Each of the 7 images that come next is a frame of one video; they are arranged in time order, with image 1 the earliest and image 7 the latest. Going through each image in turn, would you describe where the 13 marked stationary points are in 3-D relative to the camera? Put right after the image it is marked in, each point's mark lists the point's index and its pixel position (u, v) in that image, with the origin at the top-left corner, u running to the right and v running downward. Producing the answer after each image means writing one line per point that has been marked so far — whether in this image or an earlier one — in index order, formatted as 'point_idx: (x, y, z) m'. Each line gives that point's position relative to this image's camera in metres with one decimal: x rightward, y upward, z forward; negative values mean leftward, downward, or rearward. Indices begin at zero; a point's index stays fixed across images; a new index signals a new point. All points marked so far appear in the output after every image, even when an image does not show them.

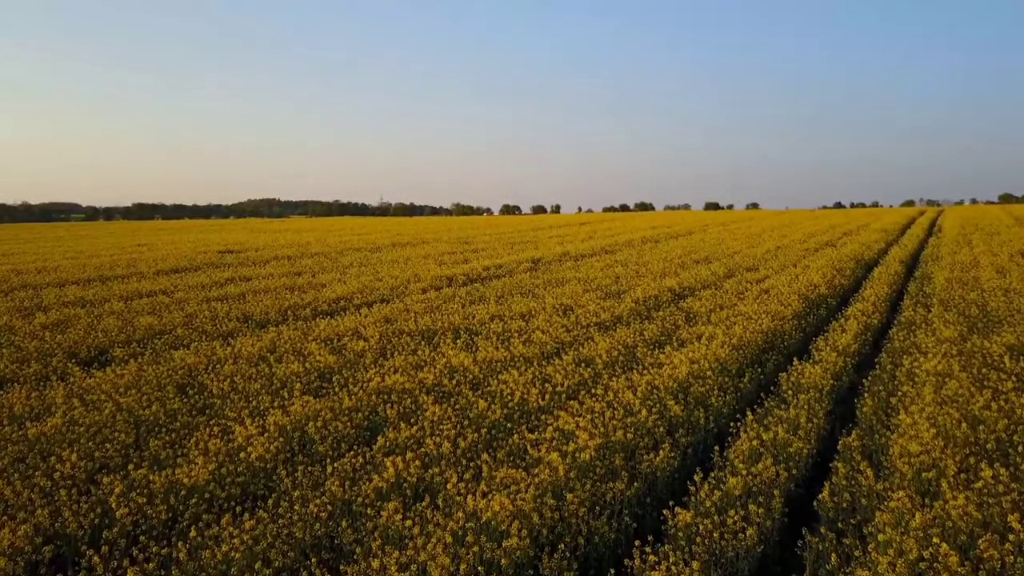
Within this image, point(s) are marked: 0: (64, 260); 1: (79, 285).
0: (-13.6, +0.9, +19.3) m
1: (-8.8, +0.1, +13.0) m
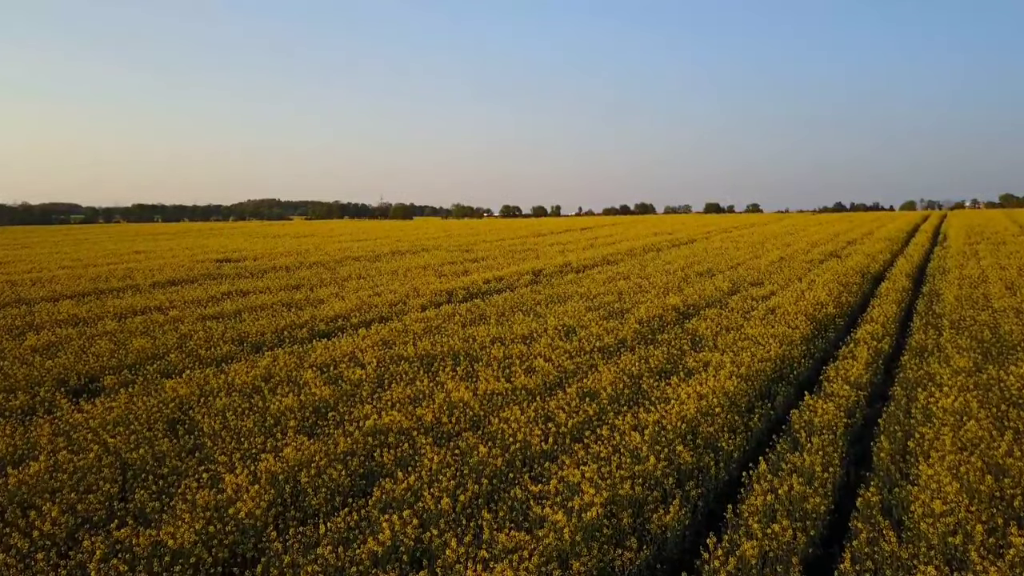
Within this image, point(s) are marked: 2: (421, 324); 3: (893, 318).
0: (-13.5, +0.6, +19.1) m
1: (-8.8, -0.2, +12.8) m
2: (-1.4, -0.5, +9.7) m
3: (+5.5, -0.4, +9.3) m
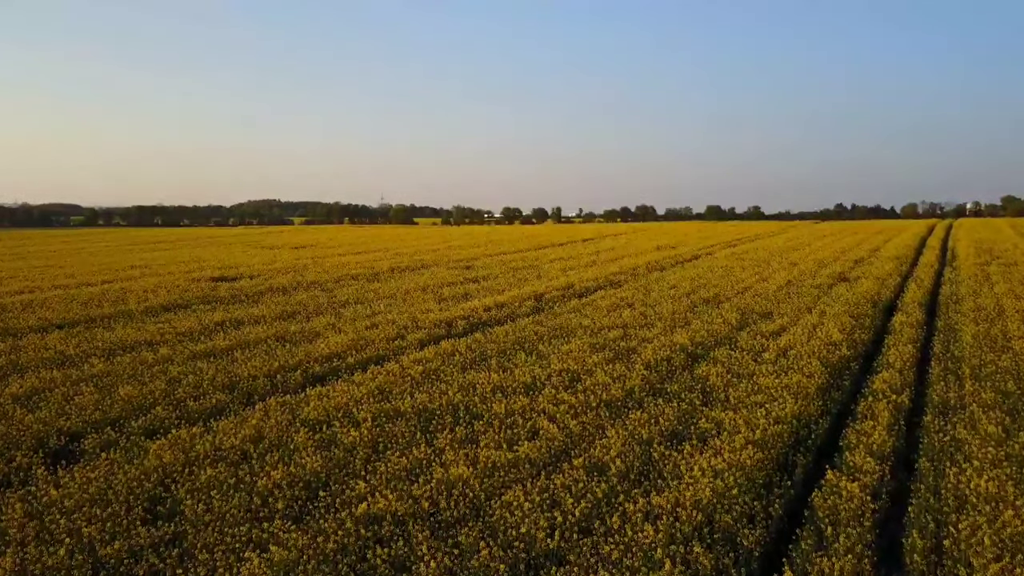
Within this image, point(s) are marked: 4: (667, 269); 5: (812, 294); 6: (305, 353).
0: (-13.5, 0.0, +18.8) m
1: (-8.8, -0.8, +12.4) m
2: (-1.4, -1.1, +9.4) m
3: (+5.6, -1.1, +8.9) m
4: (+4.8, +0.6, +19.7) m
5: (+6.7, -0.1, +14.2) m
6: (-3.3, -1.0, +10.3) m
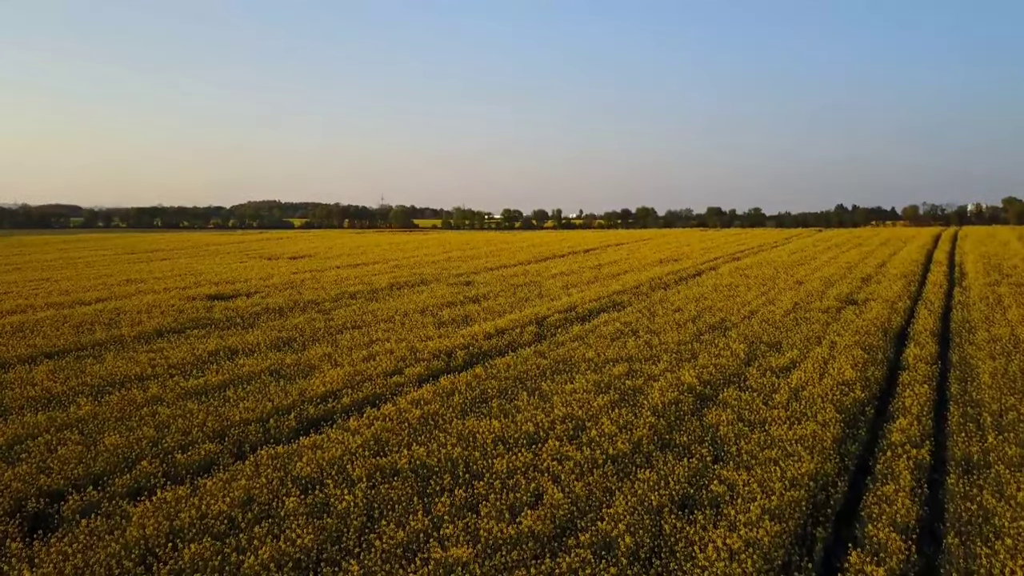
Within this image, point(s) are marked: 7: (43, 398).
0: (-13.5, -0.6, +18.5) m
1: (-8.7, -1.4, +12.1) m
2: (-1.4, -1.7, +9.0) m
3: (+5.6, -1.6, +8.6) m
4: (+4.8, 0.0, +19.3) m
5: (+6.7, -0.7, +13.8) m
6: (-3.3, -1.6, +10.0) m
7: (-7.2, -1.7, +9.8) m
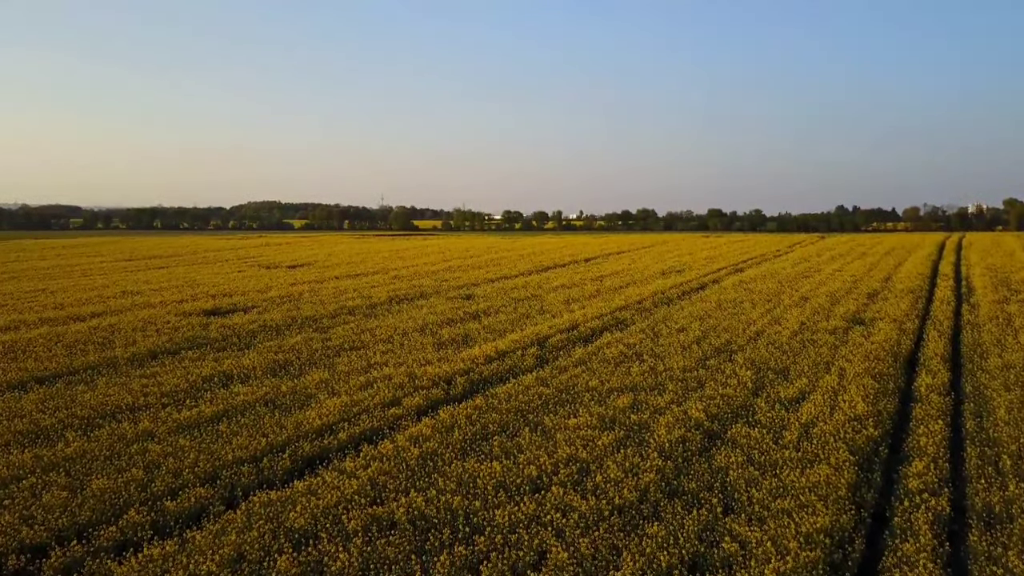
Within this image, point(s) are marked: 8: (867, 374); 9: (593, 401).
0: (-13.5, -1.0, +18.2) m
1: (-8.7, -1.9, +11.8) m
2: (-1.3, -2.2, +8.7) m
3: (+5.6, -2.1, +8.3) m
4: (+4.8, -0.4, +19.0) m
5: (+6.7, -1.2, +13.6) m
6: (-3.3, -2.1, +9.7) m
7: (-7.2, -2.2, +9.5) m
8: (+6.3, -1.5, +11.4) m
9: (+1.3, -1.8, +10.3) m
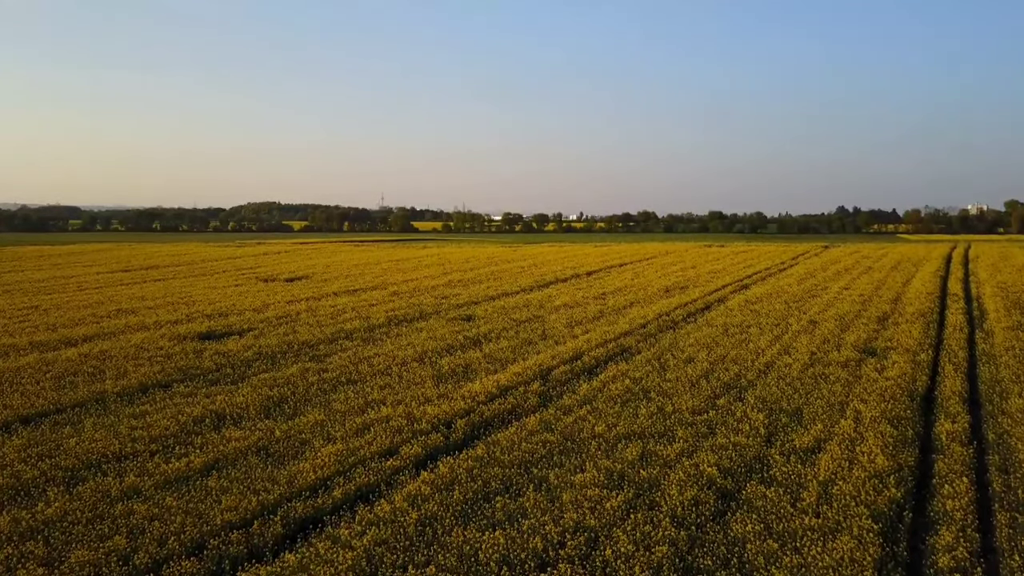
0: (-13.4, -1.7, +17.7) m
1: (-8.7, -2.5, +11.4) m
2: (-1.3, -2.9, +8.3) m
3: (+5.7, -2.8, +7.9) m
4: (+4.9, -1.1, +18.6) m
5: (+6.7, -1.9, +13.1) m
6: (-3.2, -2.8, +9.2) m
7: (-7.1, -2.8, +9.1) m
8: (+6.4, -2.2, +10.9) m
9: (+1.3, -2.5, +9.8) m
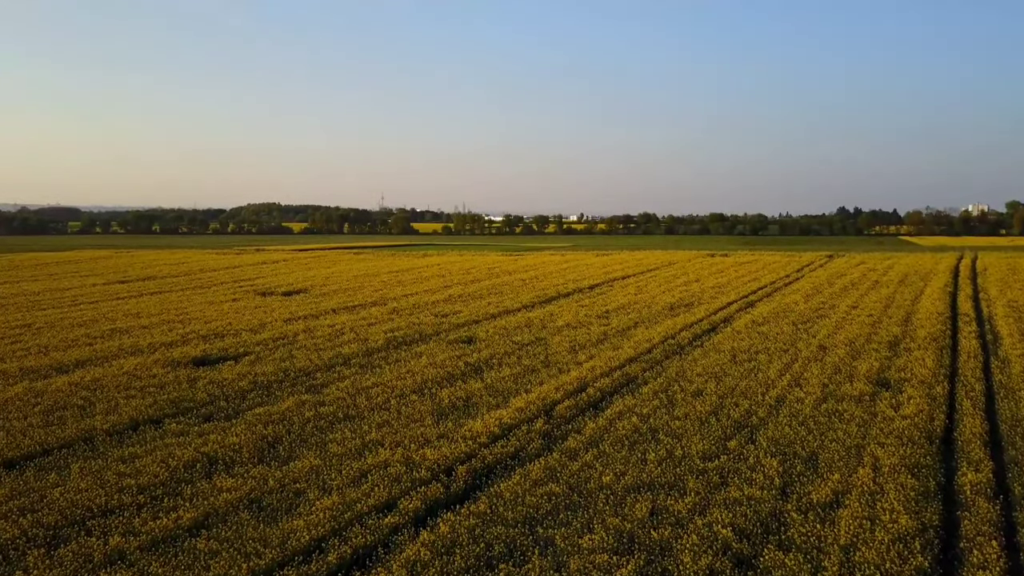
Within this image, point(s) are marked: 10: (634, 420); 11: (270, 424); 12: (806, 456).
0: (-13.4, -2.4, +17.3) m
1: (-8.6, -3.3, +10.9) m
2: (-1.2, -3.6, +7.9) m
3: (+5.7, -3.5, +7.4) m
4: (+4.9, -1.8, +18.2) m
5: (+6.8, -2.6, +12.7) m
6: (-3.2, -3.5, +8.8) m
7: (-7.1, -3.6, +8.6) m
8: (+6.4, -2.9, +10.5) m
9: (+1.4, -3.2, +9.4) m
10: (+2.5, -2.7, +12.9) m
11: (-5.0, -2.8, +13.3) m
12: (+5.1, -2.9, +11.1) m
